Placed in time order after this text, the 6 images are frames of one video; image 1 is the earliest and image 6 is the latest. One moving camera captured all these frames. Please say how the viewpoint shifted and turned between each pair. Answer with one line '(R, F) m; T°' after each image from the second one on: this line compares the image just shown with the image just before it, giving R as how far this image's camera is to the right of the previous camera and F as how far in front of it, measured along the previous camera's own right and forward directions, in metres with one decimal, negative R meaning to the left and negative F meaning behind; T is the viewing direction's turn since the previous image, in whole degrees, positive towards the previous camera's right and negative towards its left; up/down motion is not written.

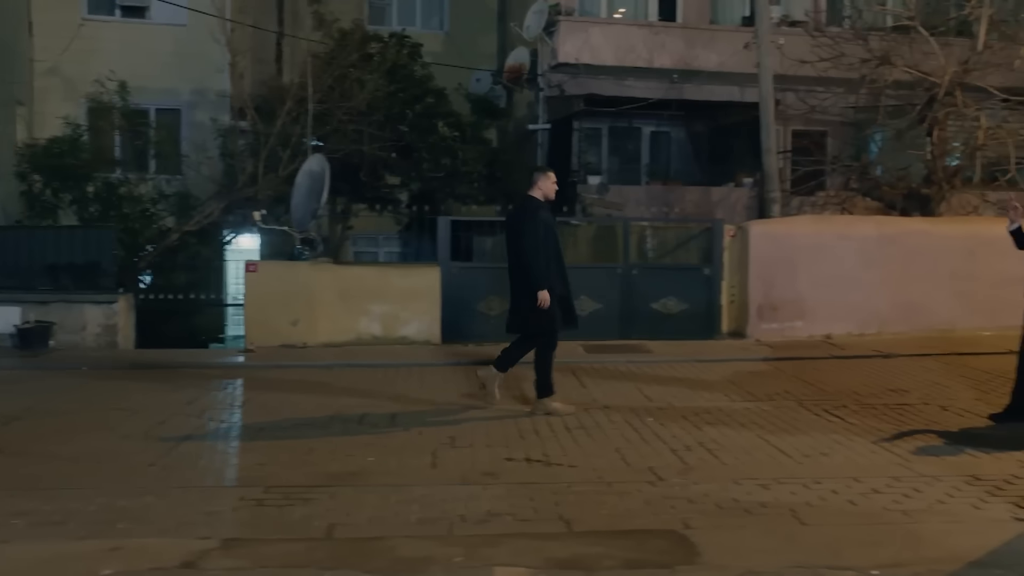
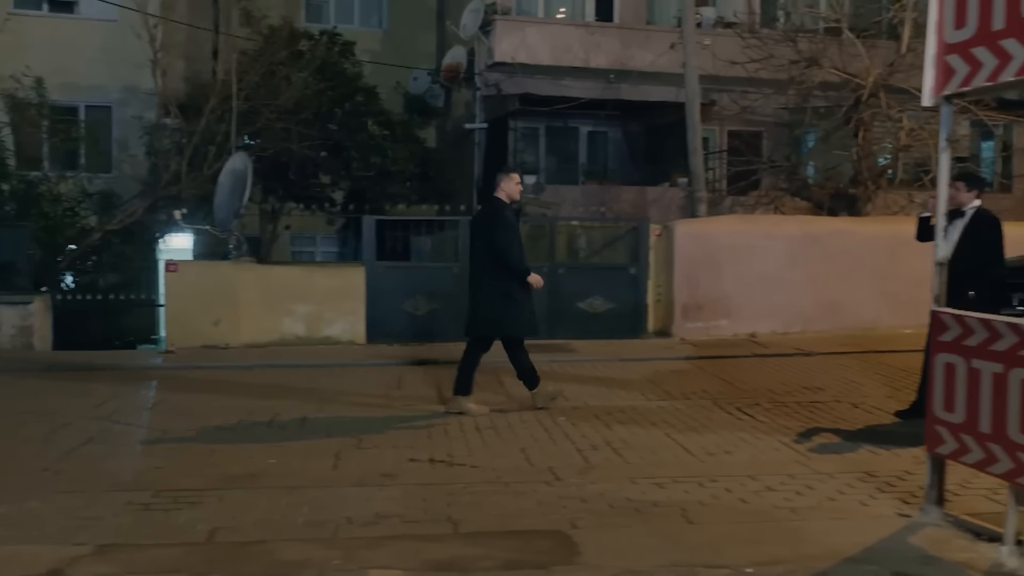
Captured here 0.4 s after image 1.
(+0.3, 0.0) m; +3°
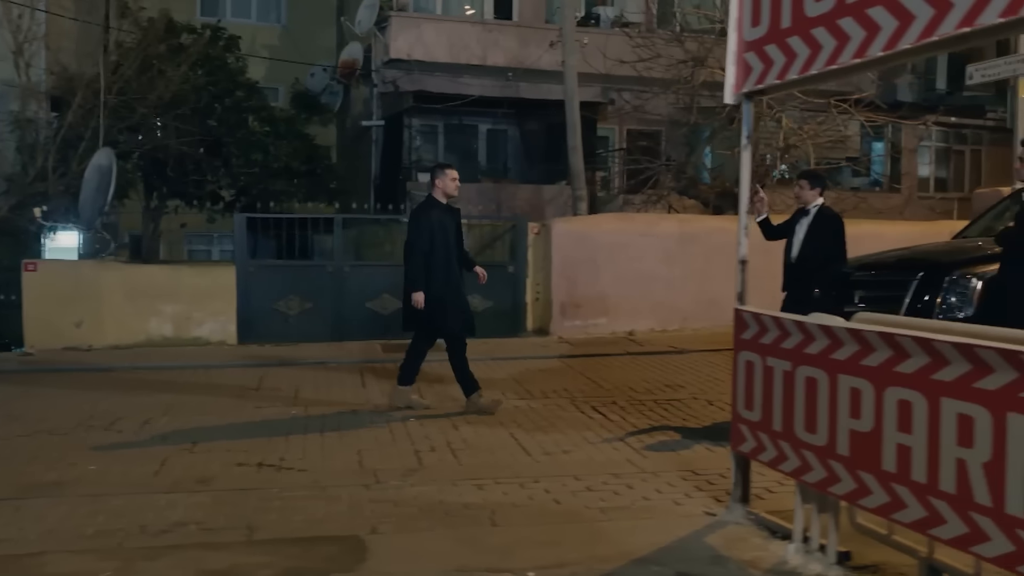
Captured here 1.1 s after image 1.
(+0.6, +0.1) m; +4°
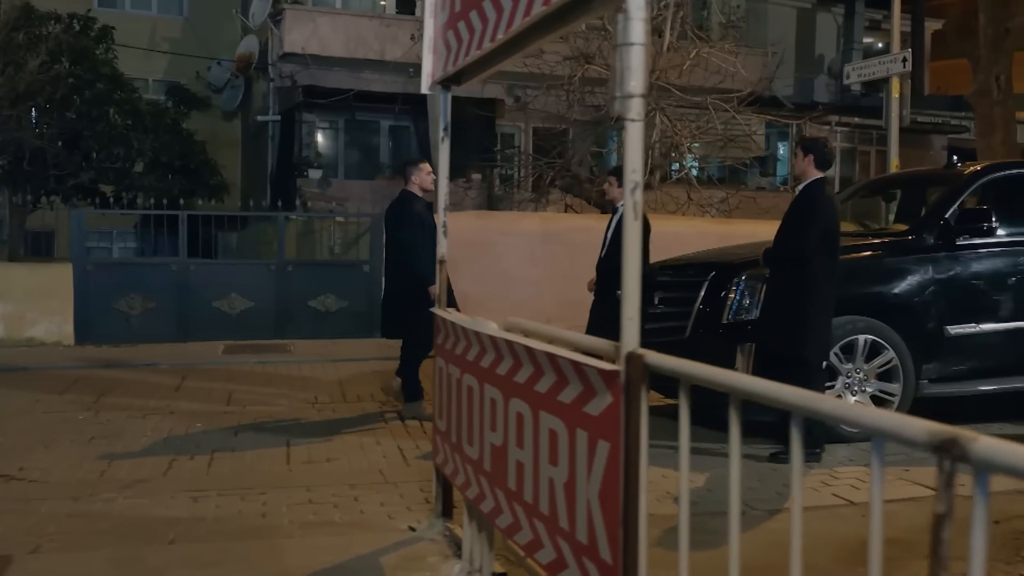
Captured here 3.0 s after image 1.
(+1.2, +0.3) m; +2°
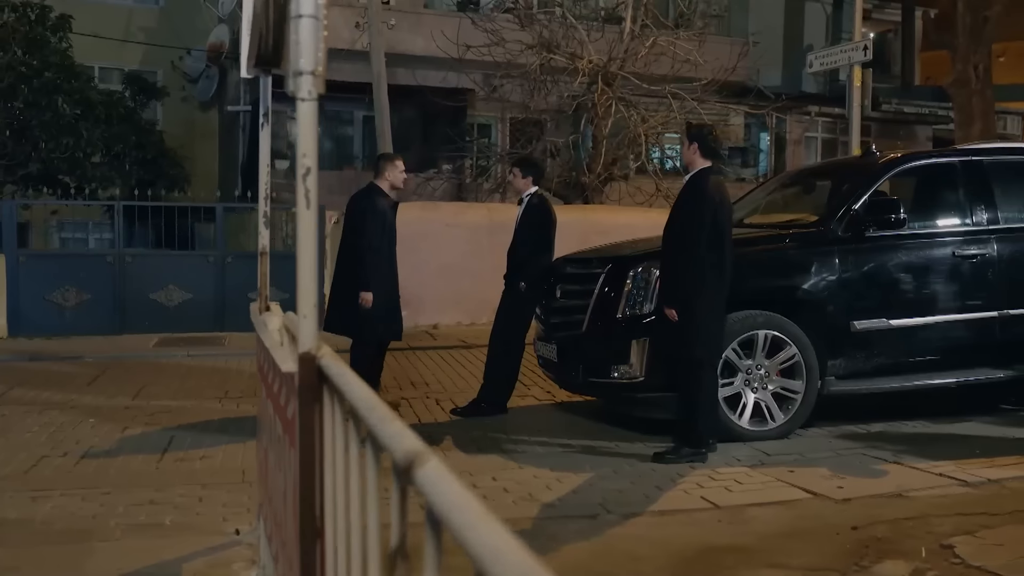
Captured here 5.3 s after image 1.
(+0.8, +0.2) m; -1°
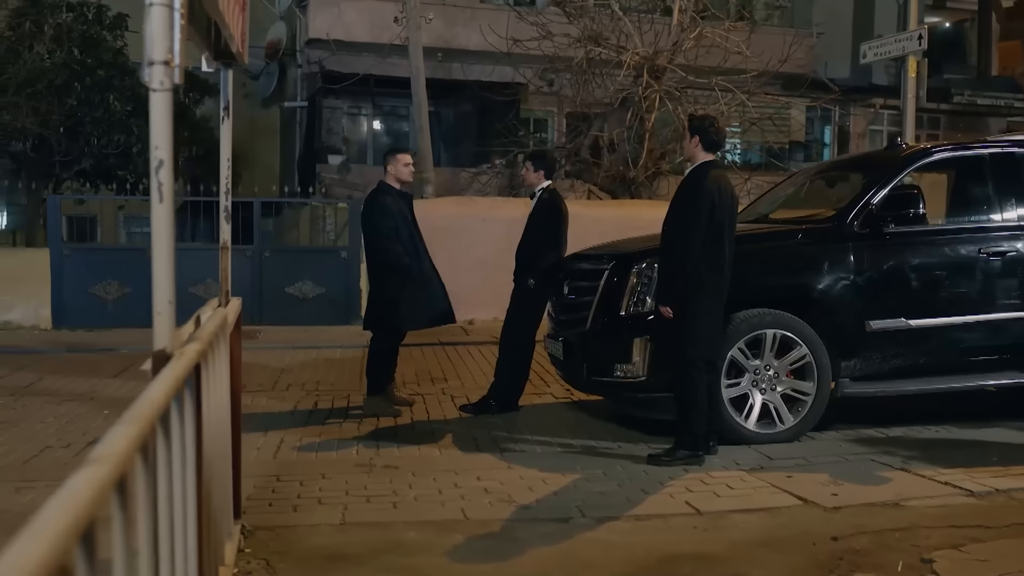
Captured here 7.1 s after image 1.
(+0.5, +0.1) m; -4°
